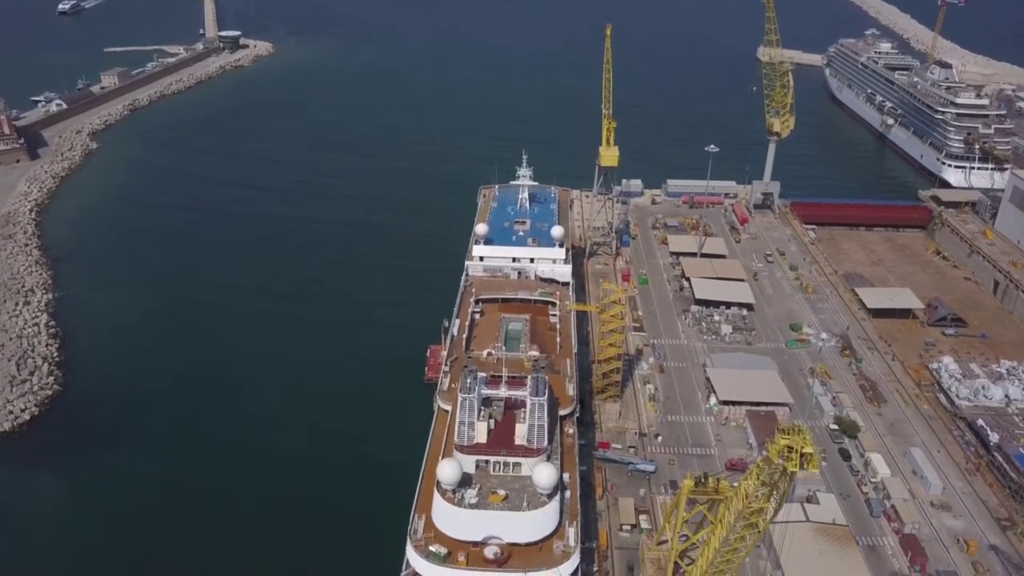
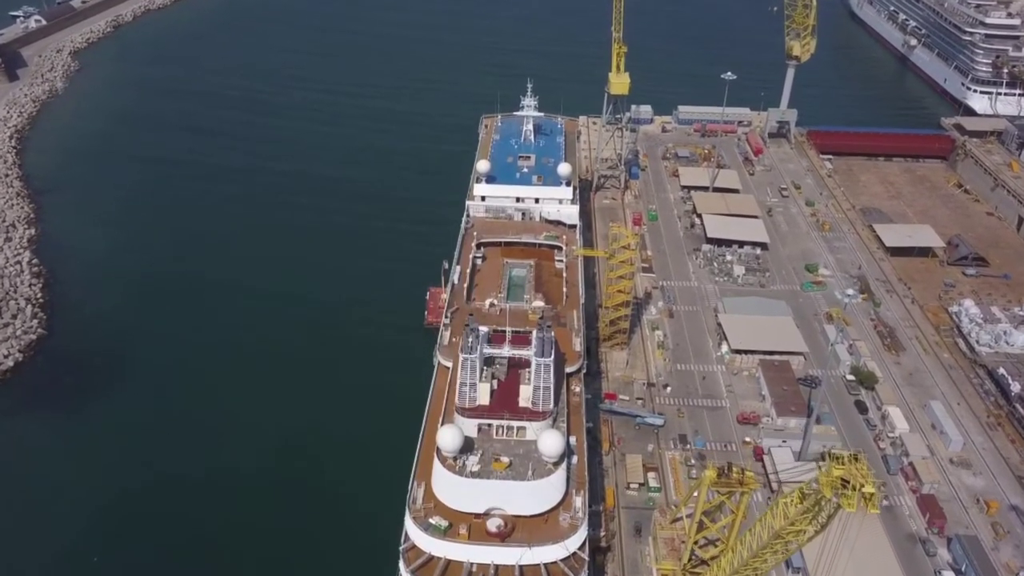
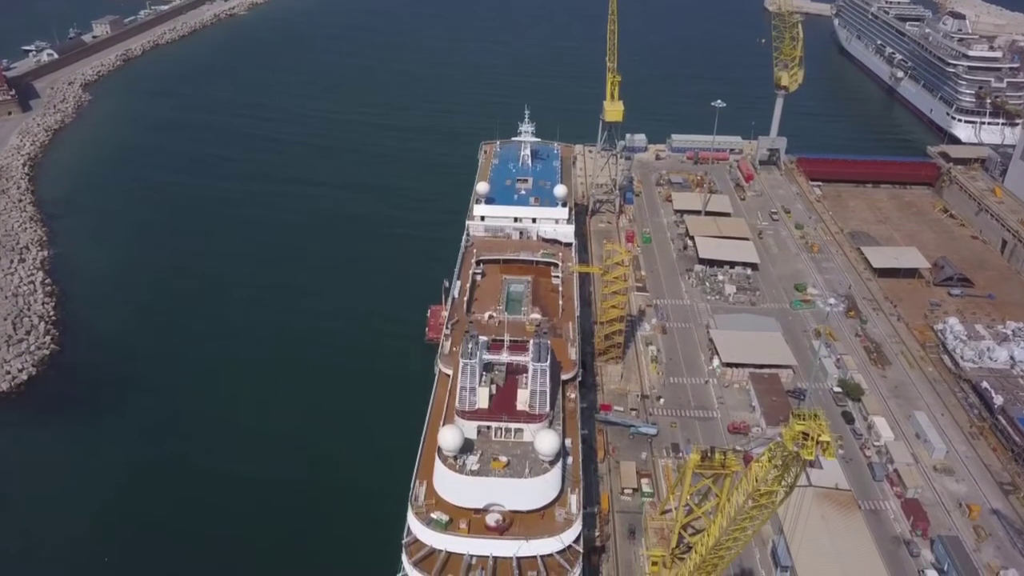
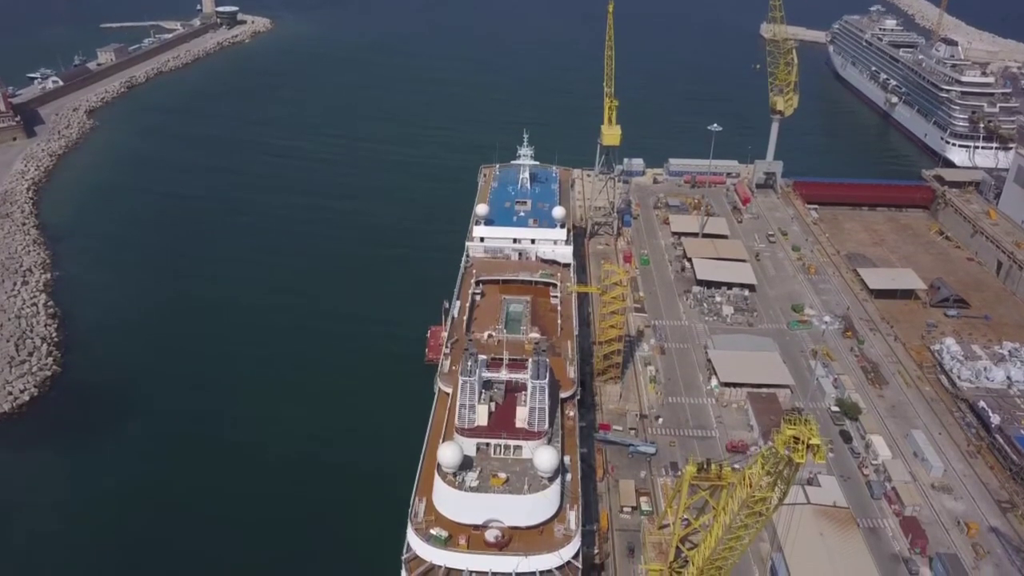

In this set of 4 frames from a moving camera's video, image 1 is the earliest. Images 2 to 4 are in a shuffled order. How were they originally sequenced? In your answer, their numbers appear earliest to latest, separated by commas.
4, 3, 2
